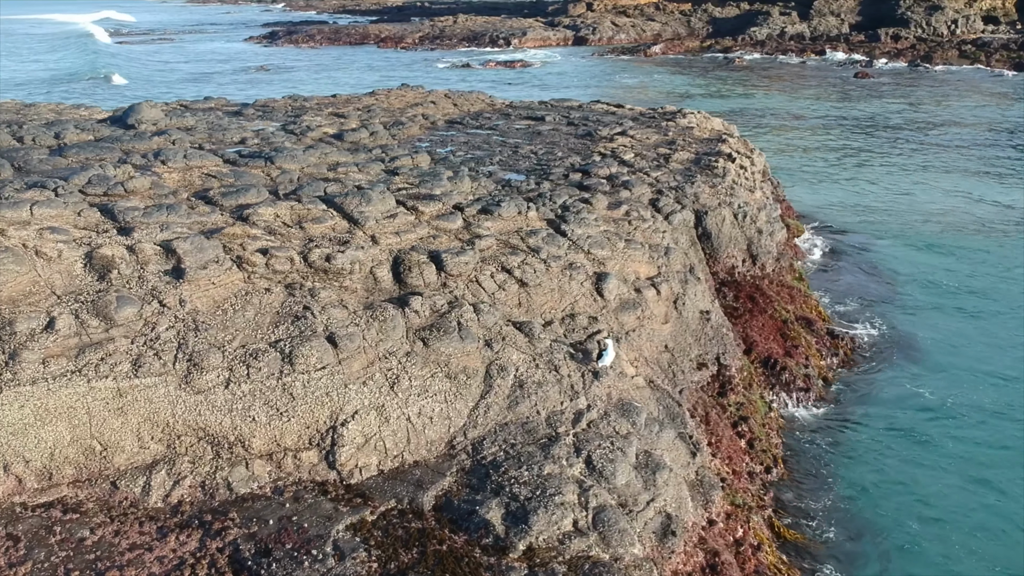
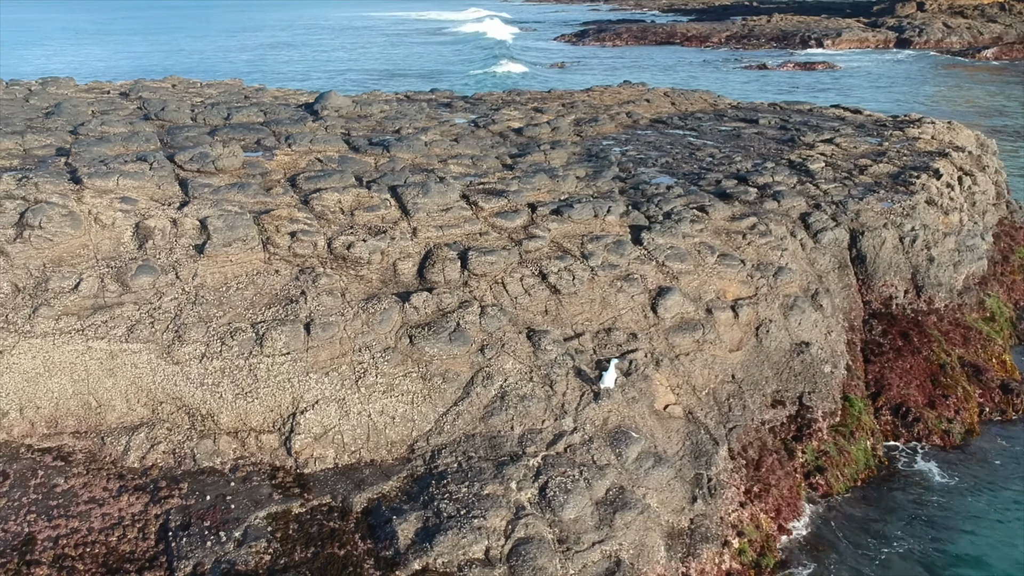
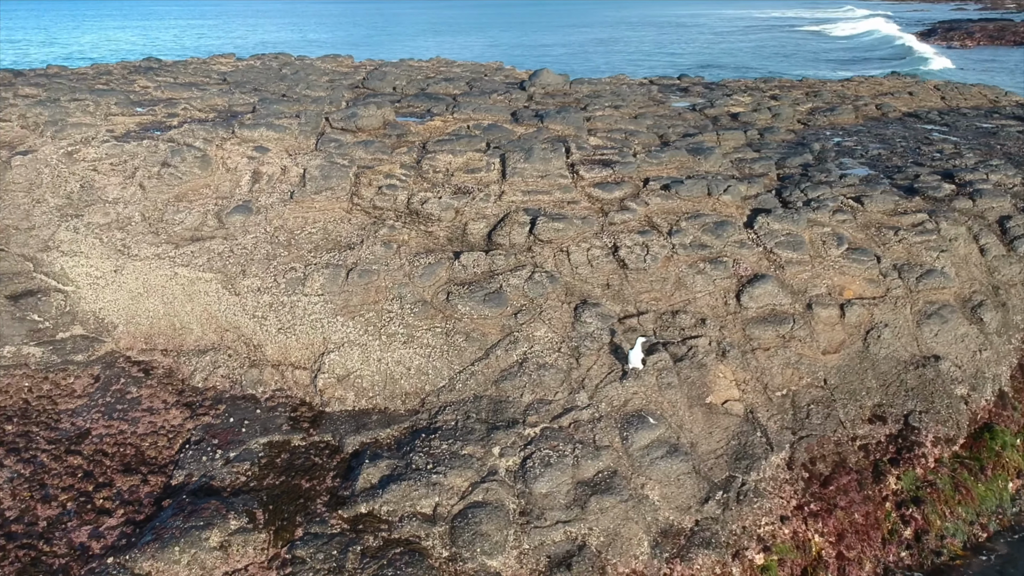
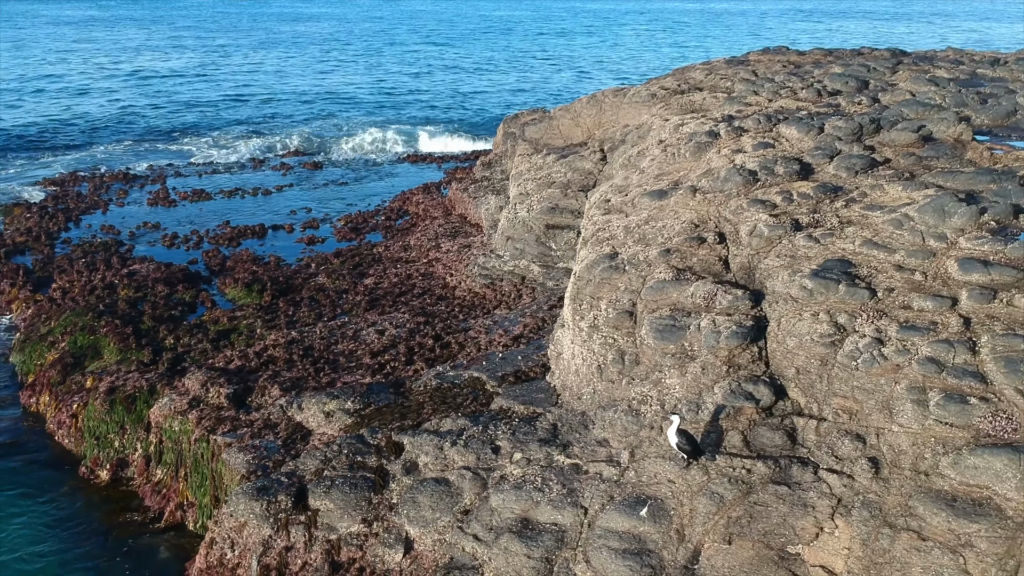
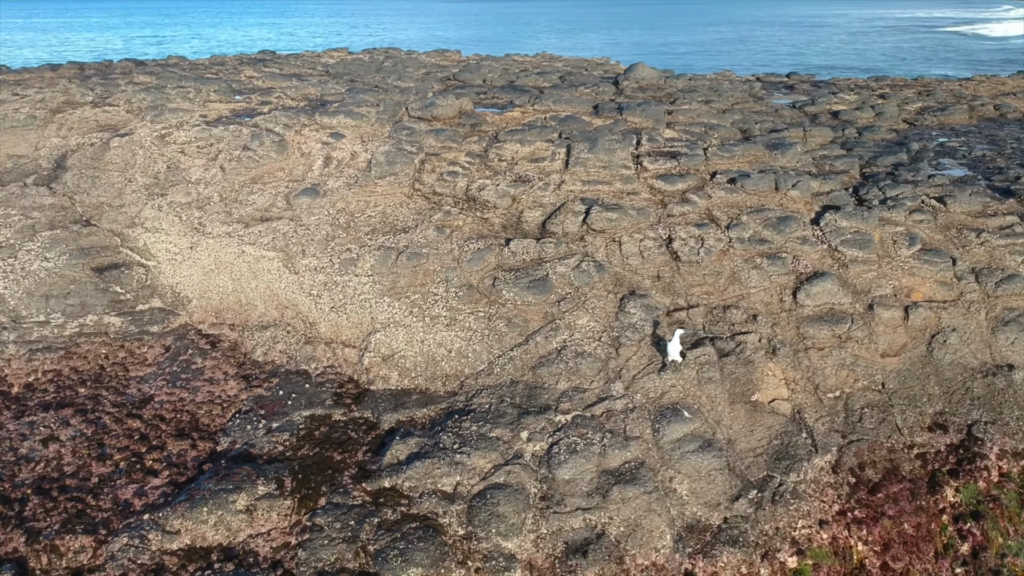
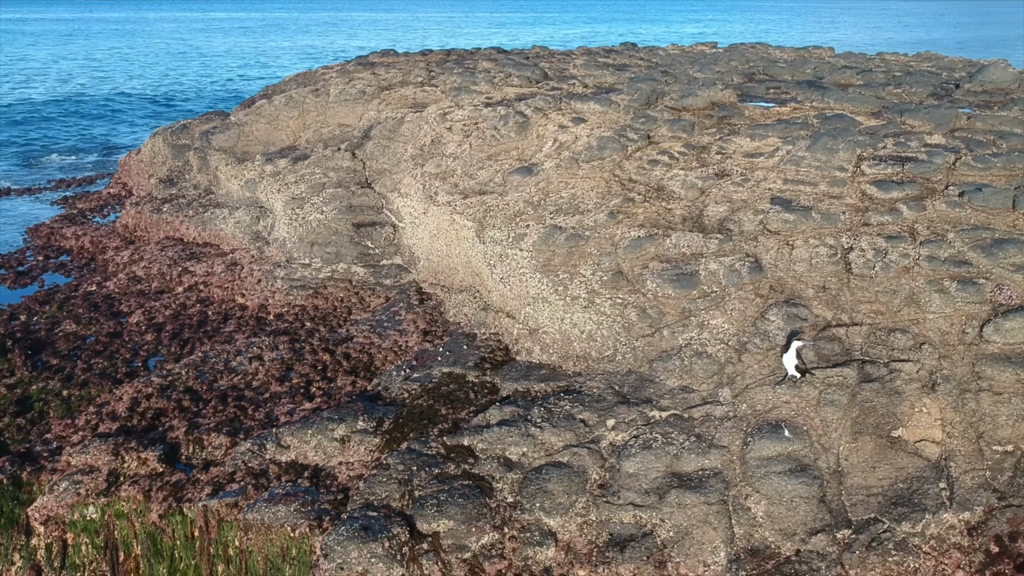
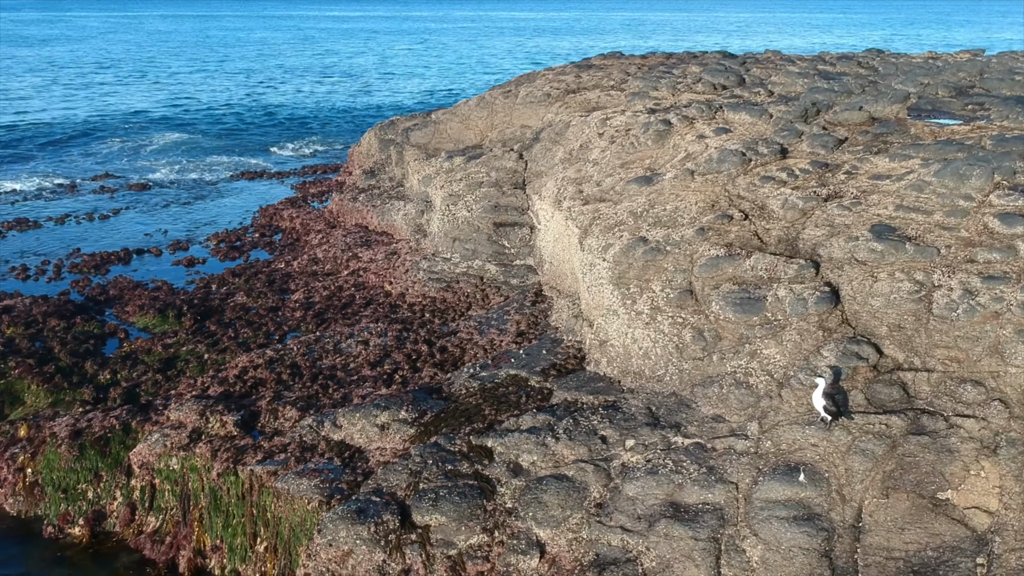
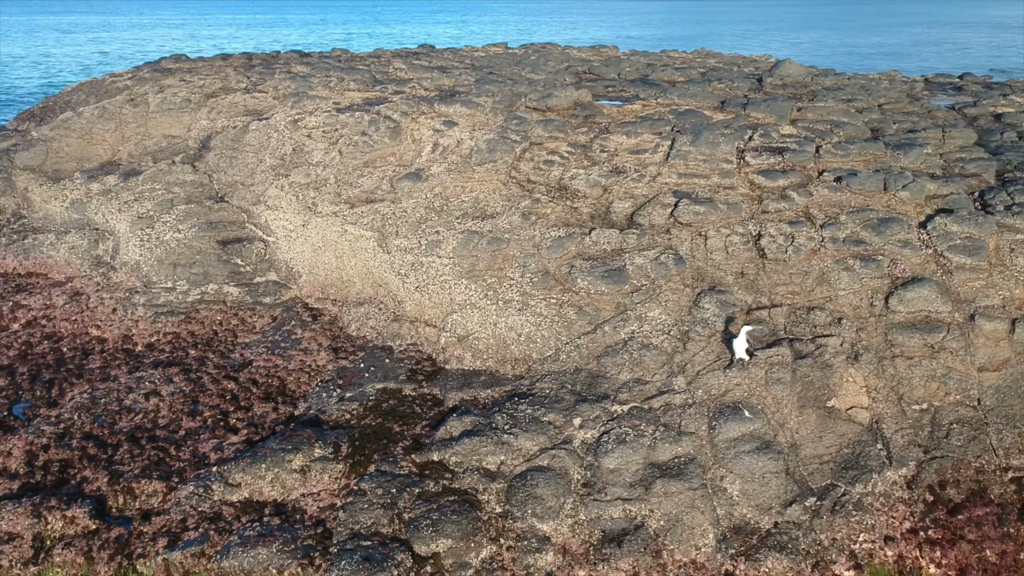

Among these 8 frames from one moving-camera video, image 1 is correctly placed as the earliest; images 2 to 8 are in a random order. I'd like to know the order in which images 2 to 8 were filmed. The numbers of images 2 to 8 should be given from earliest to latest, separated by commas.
2, 3, 5, 8, 6, 7, 4
